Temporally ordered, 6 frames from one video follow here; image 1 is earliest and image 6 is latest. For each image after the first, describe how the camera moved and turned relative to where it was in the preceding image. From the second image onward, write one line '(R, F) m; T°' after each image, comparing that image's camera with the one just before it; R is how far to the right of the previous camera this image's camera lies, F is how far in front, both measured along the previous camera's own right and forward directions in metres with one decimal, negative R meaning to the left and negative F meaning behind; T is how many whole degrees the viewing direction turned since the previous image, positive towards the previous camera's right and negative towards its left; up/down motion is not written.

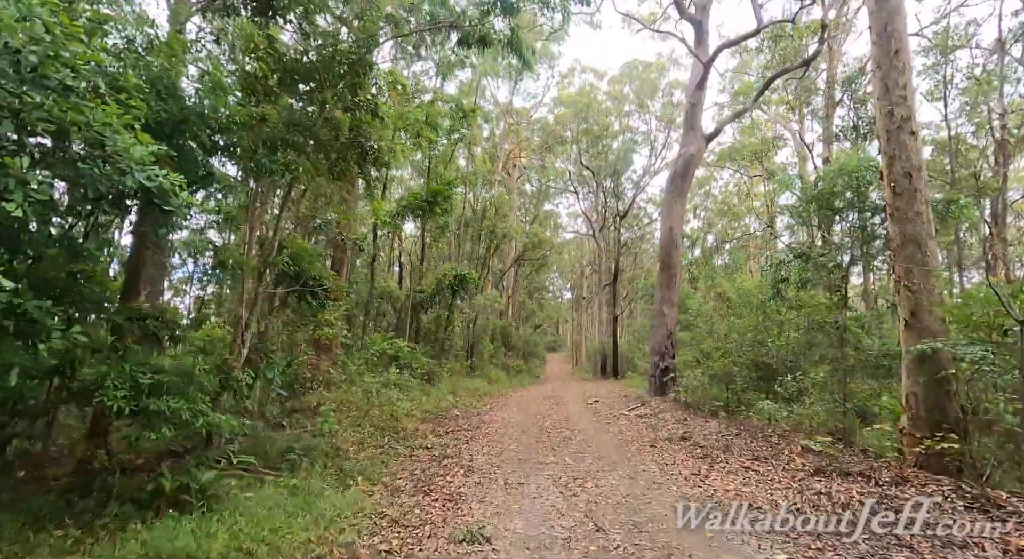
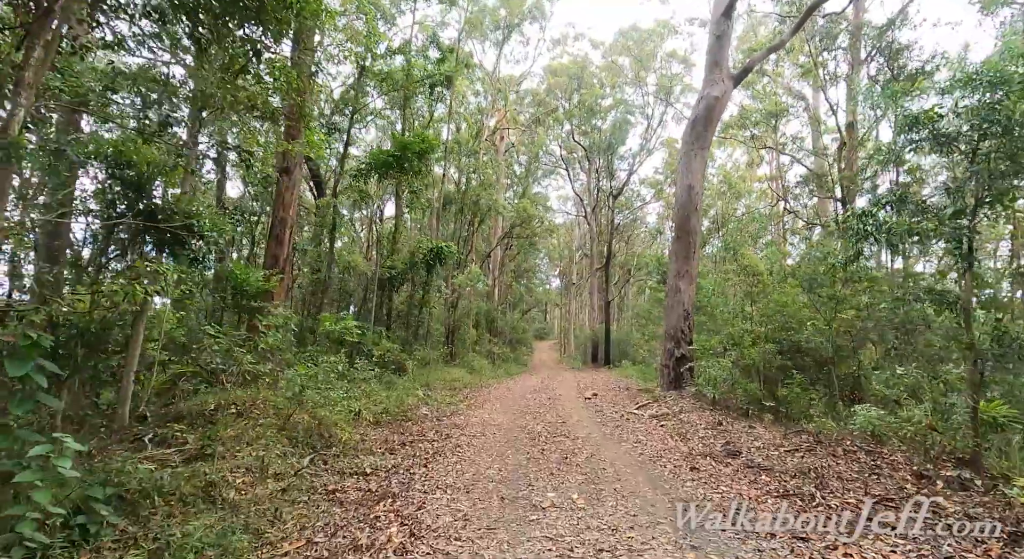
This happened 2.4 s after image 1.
(+0.1, +2.4) m; +1°
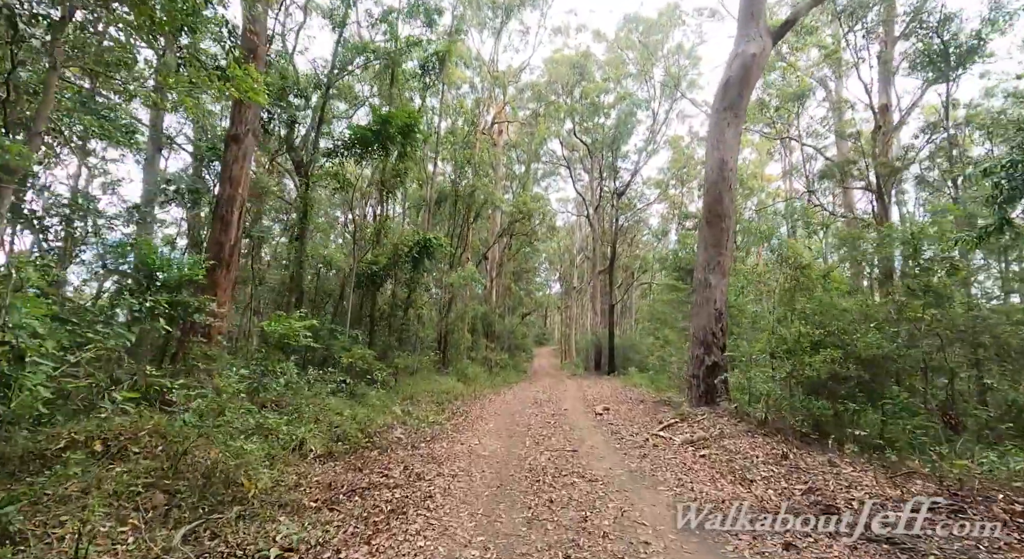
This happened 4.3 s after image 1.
(0.0, +1.9) m; 0°
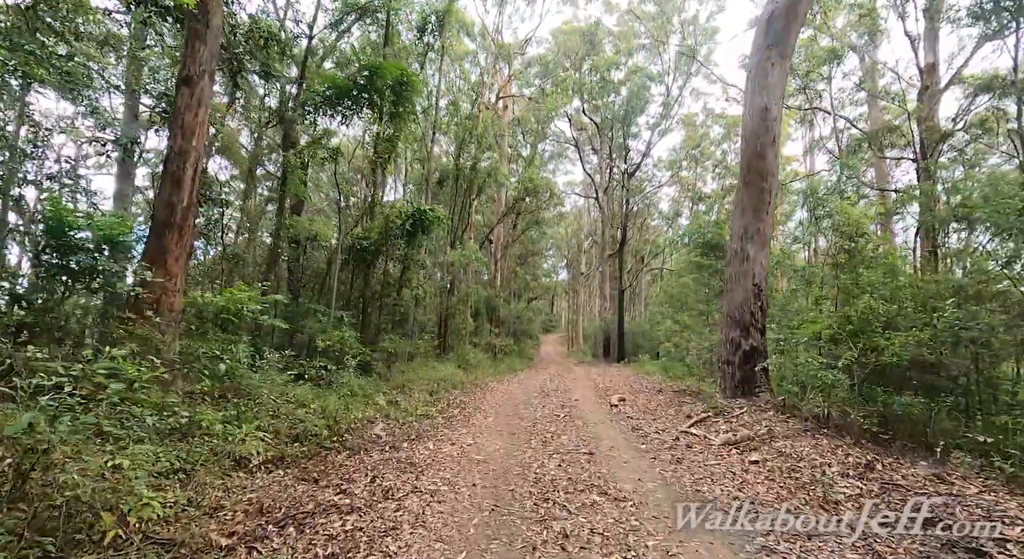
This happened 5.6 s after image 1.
(+0.1, +1.3) m; -1°
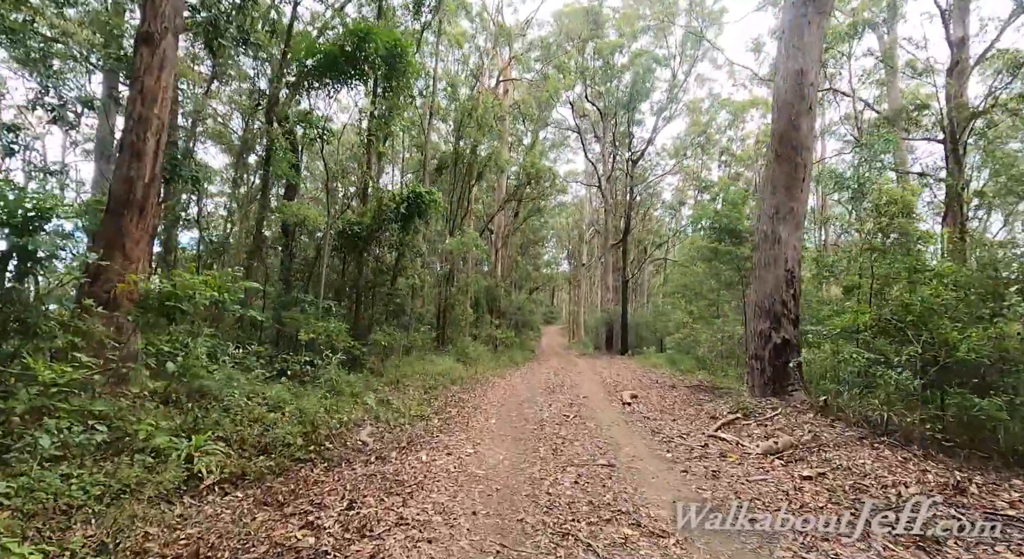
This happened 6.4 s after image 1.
(-0.1, +0.8) m; 0°
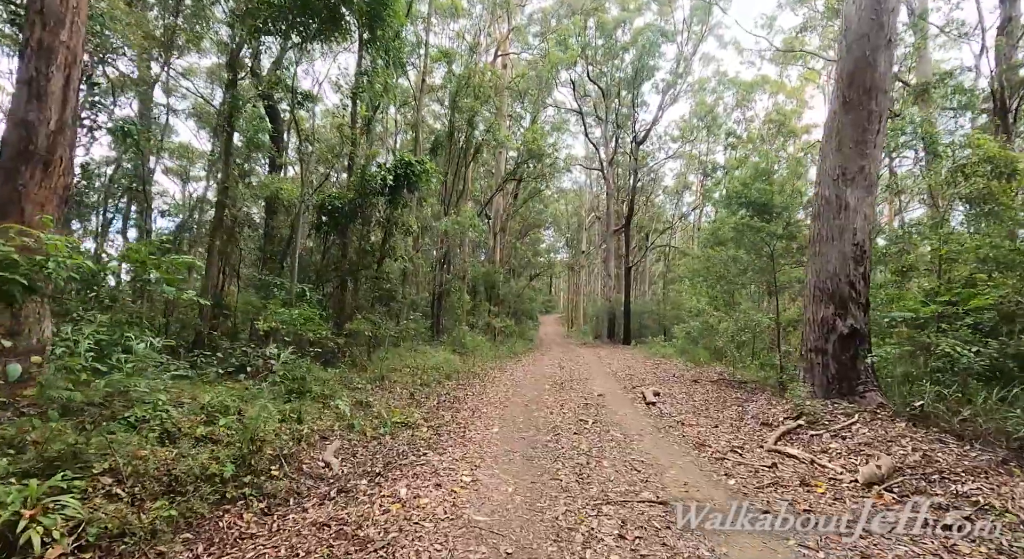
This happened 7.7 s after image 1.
(-0.1, +1.3) m; 0°
